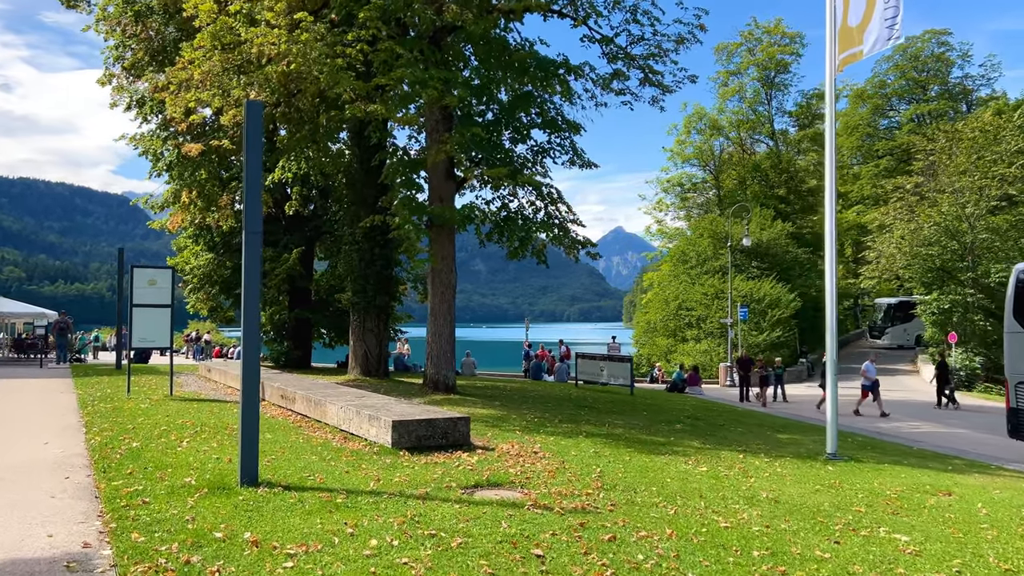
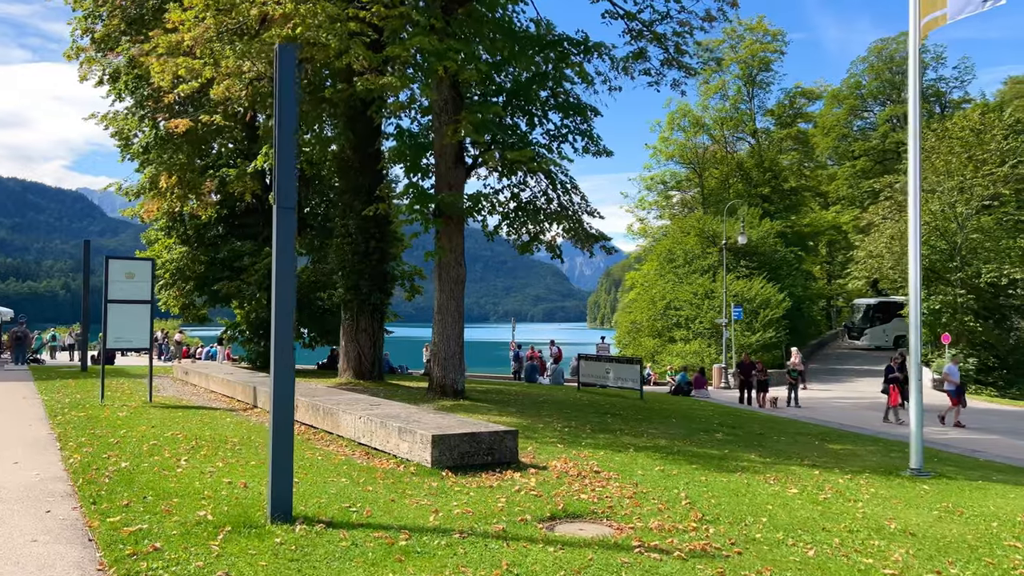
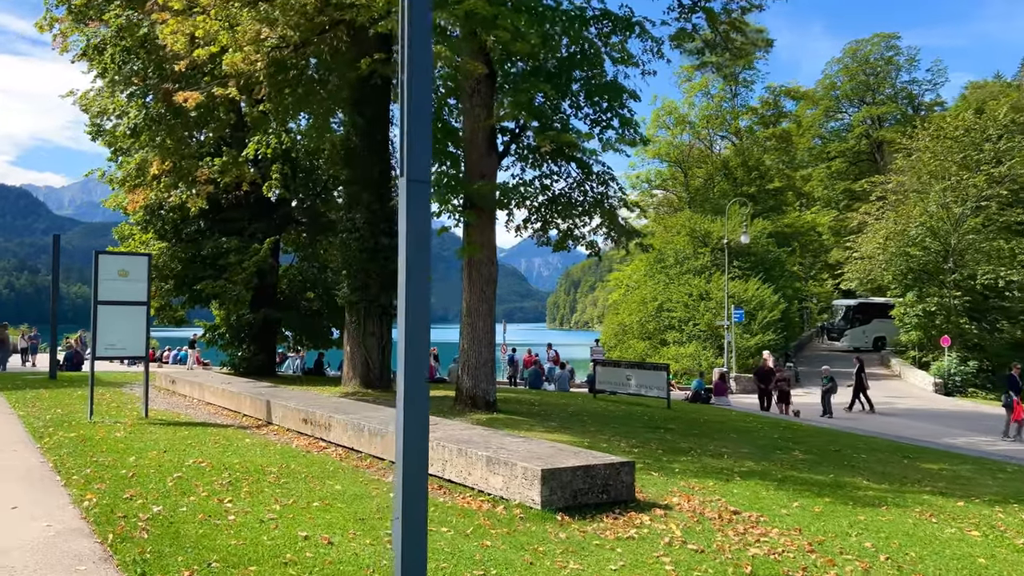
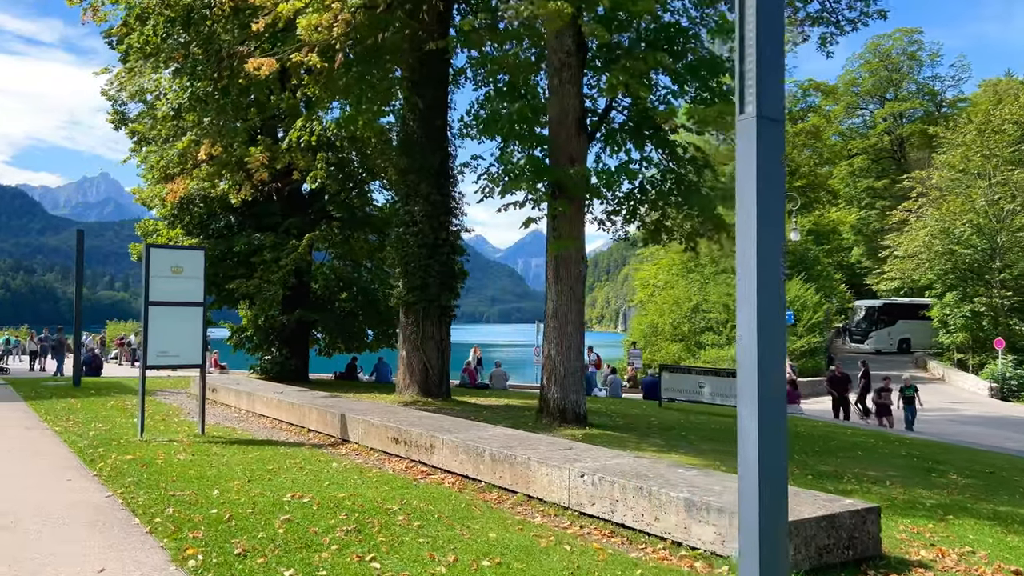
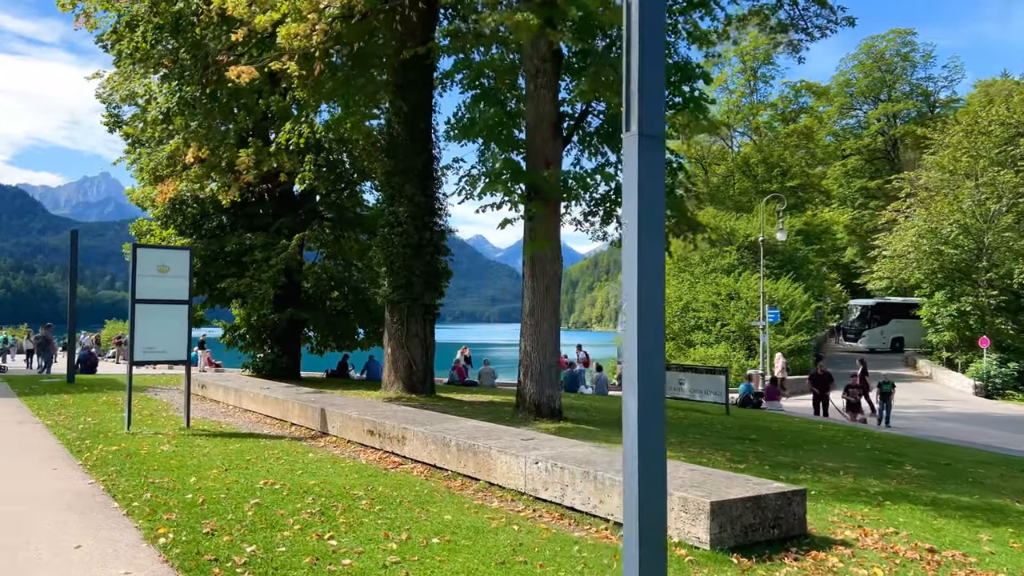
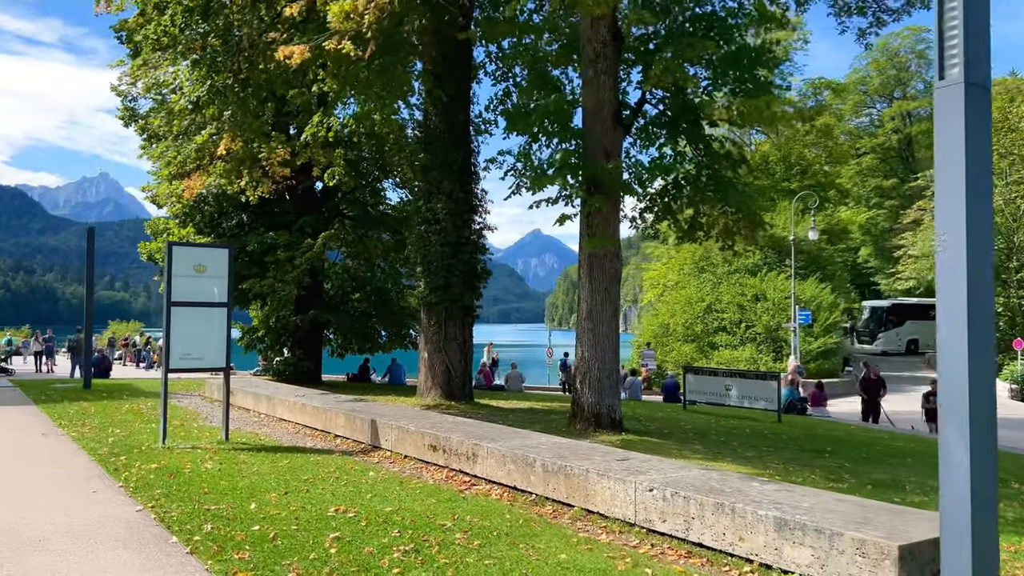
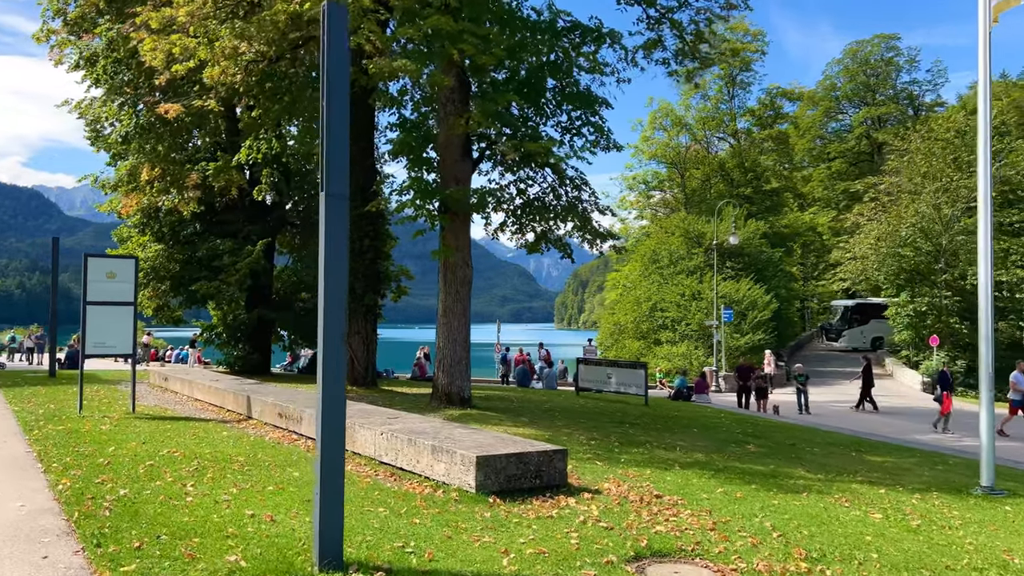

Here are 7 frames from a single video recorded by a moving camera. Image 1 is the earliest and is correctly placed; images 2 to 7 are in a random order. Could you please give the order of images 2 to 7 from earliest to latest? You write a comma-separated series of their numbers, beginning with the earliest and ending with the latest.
2, 7, 3, 5, 4, 6
